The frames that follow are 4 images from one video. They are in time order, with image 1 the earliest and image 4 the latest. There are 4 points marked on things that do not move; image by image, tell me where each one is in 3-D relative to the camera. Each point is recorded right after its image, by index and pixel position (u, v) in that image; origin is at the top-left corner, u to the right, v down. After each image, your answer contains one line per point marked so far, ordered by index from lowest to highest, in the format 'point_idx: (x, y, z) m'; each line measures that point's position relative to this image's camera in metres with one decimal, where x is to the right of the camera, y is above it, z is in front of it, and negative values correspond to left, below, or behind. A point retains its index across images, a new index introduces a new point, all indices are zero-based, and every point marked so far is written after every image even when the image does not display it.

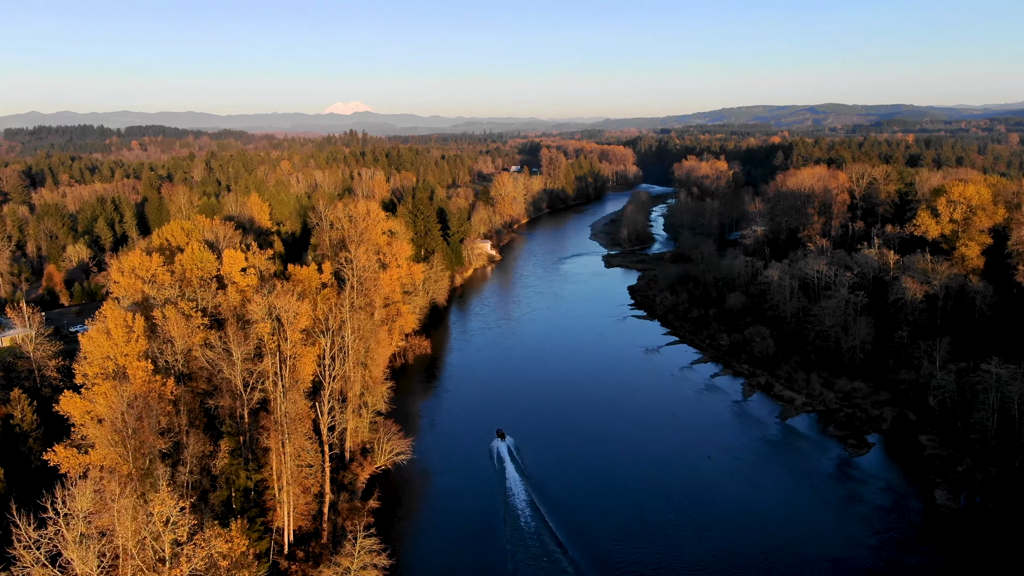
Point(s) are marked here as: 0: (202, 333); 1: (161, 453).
0: (-9.7, -1.5, +19.6) m
1: (-9.2, -4.4, +16.3) m
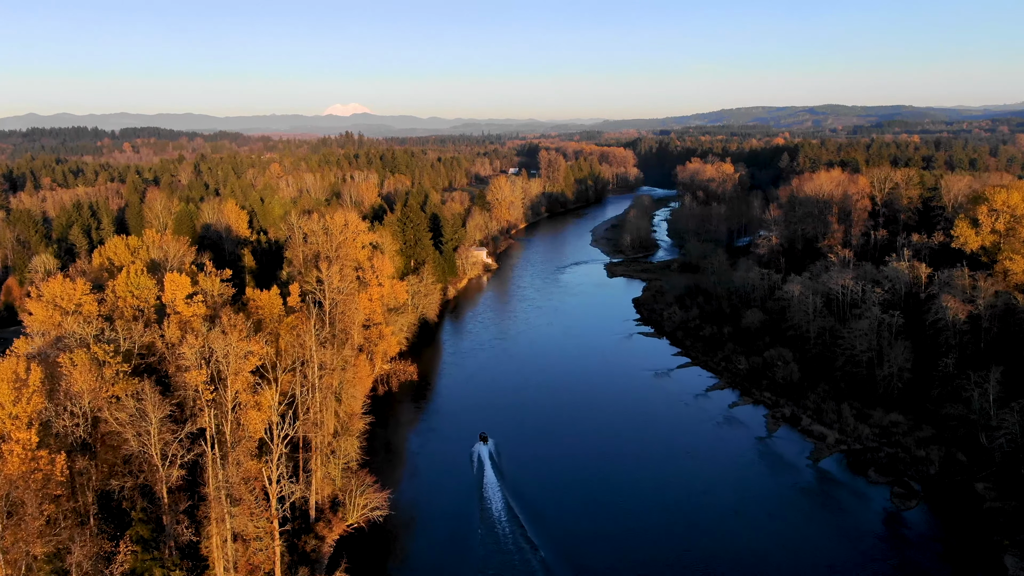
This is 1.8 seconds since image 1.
0: (-9.9, -2.5, +15.8) m
1: (-9.4, -5.4, +12.5) m
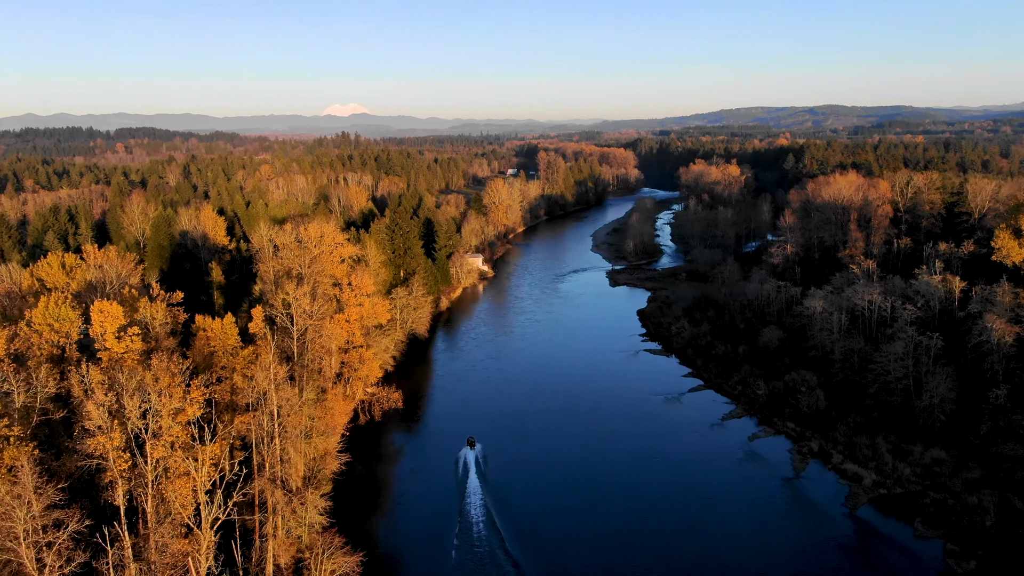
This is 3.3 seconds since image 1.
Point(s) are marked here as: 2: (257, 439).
0: (-10.1, -3.4, +12.5) m
1: (-9.6, -6.3, +9.2) m
2: (-7.8, -4.7, +18.7) m
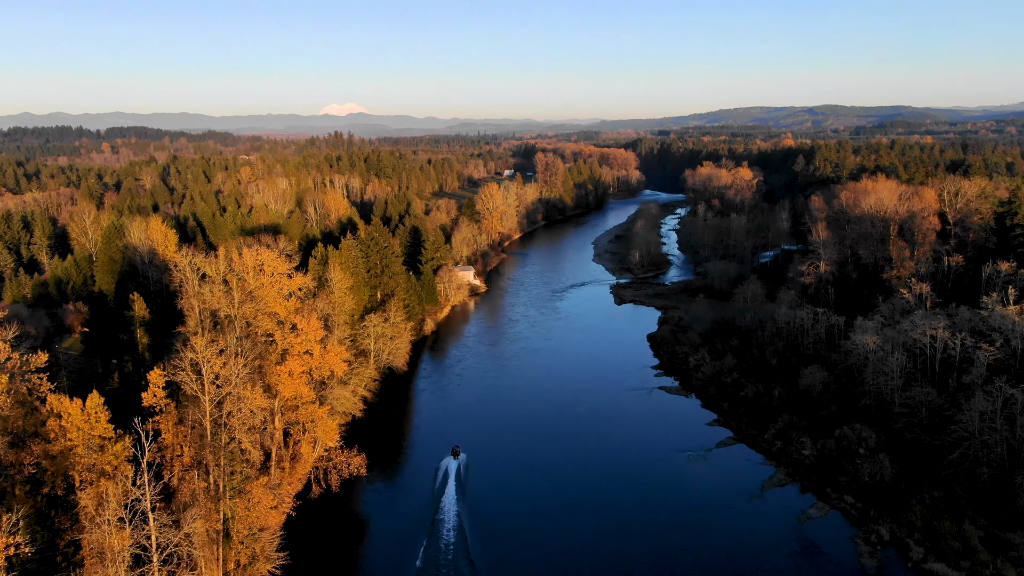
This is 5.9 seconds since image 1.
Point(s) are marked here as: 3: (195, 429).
0: (-10.5, -4.9, +6.5) m
1: (-9.9, -7.8, +3.2) m
2: (-8.1, -6.2, +12.7) m
3: (-9.1, -4.0, +17.9) m
